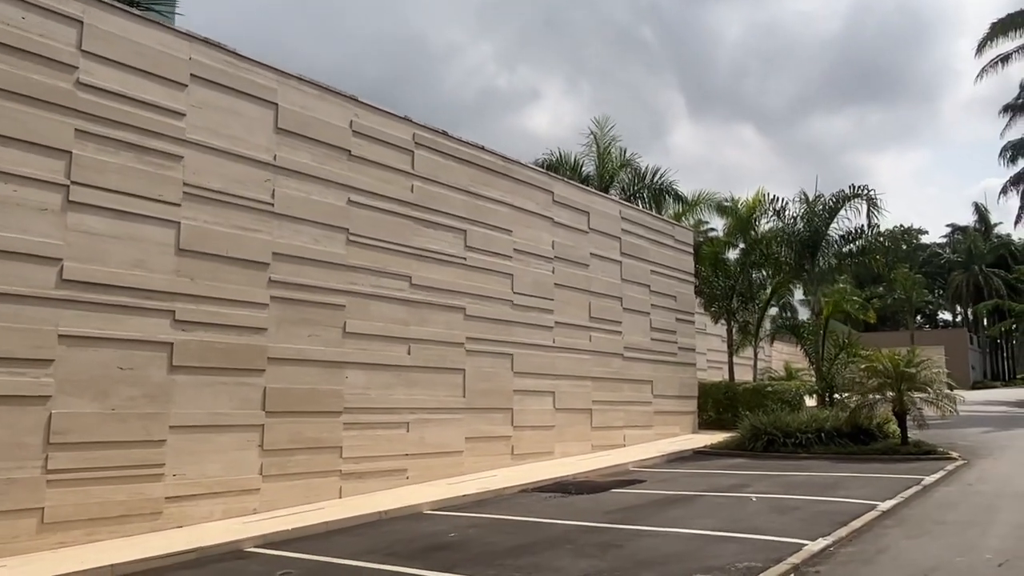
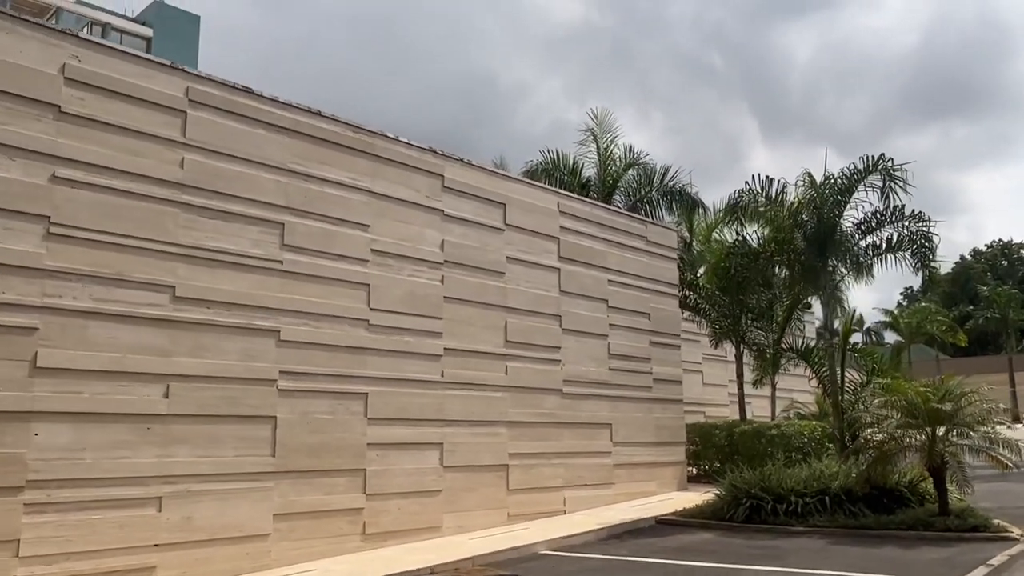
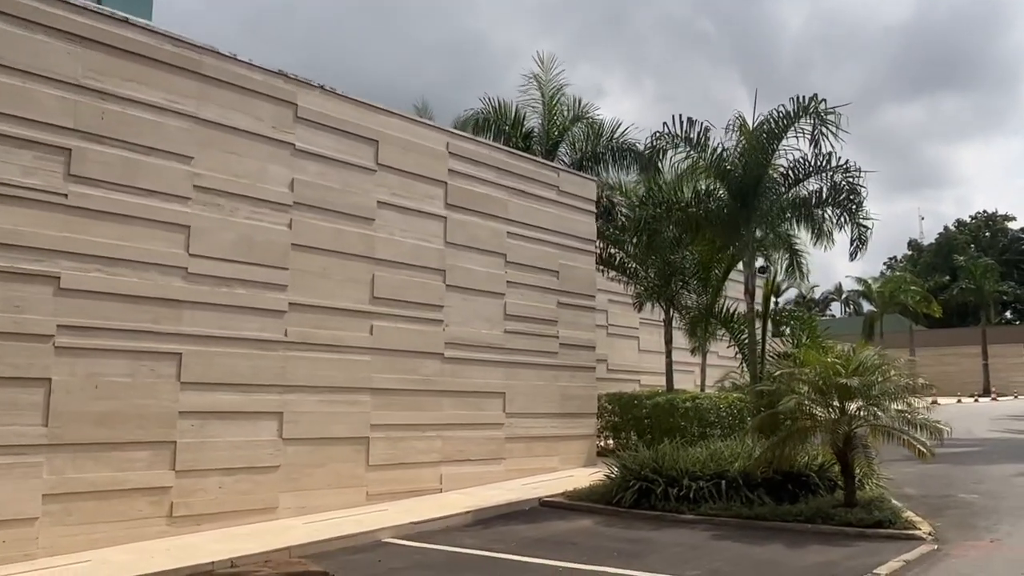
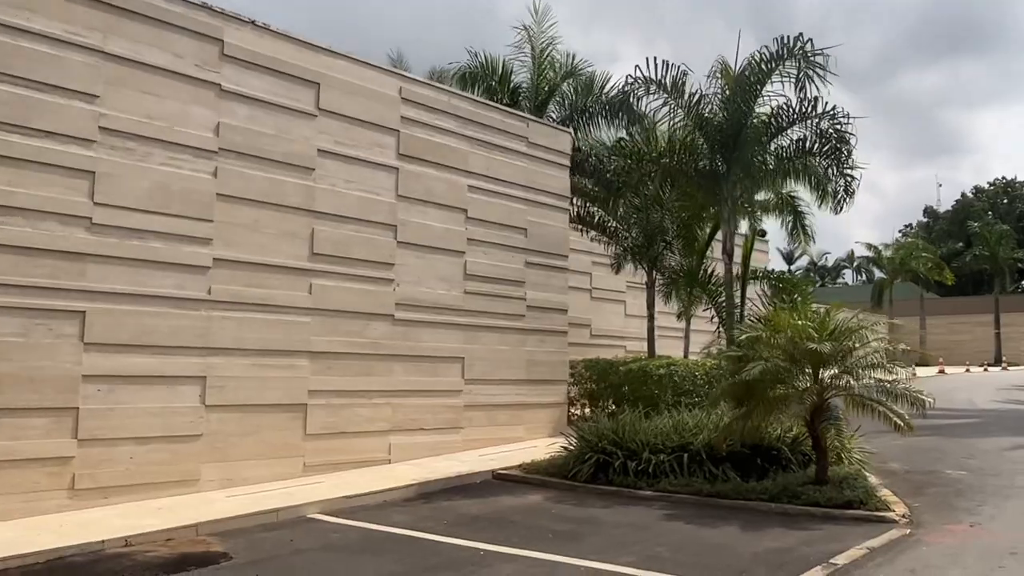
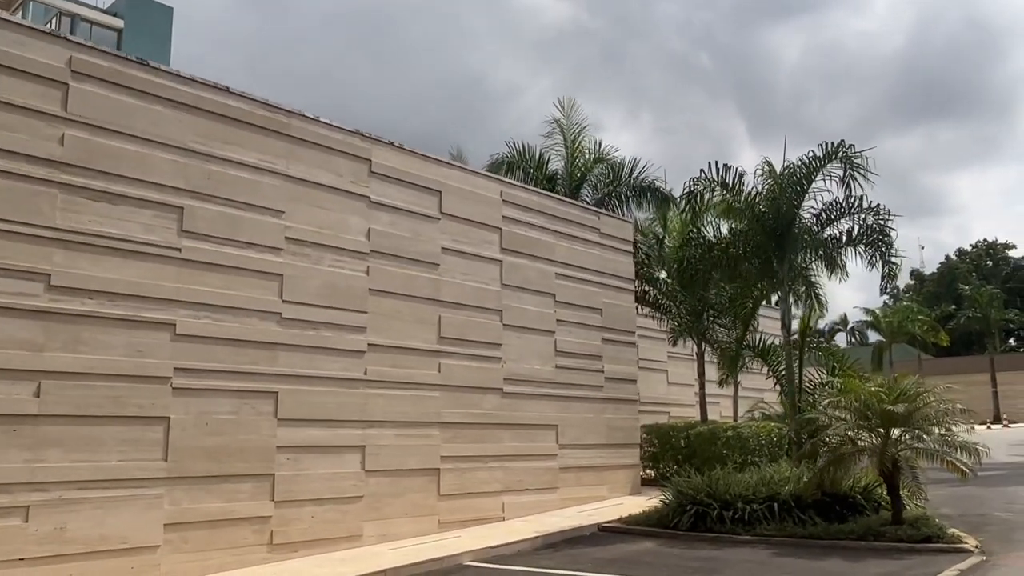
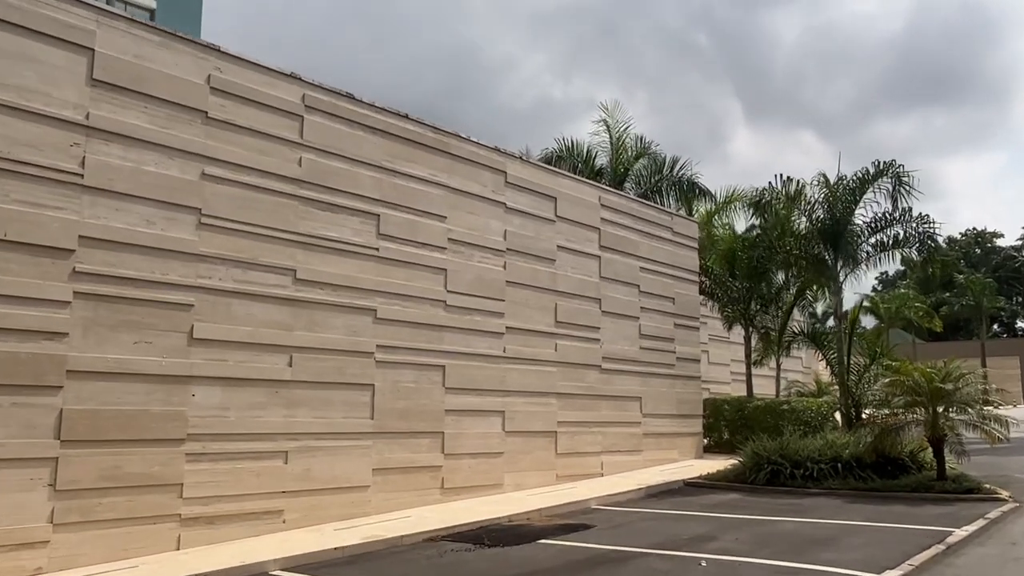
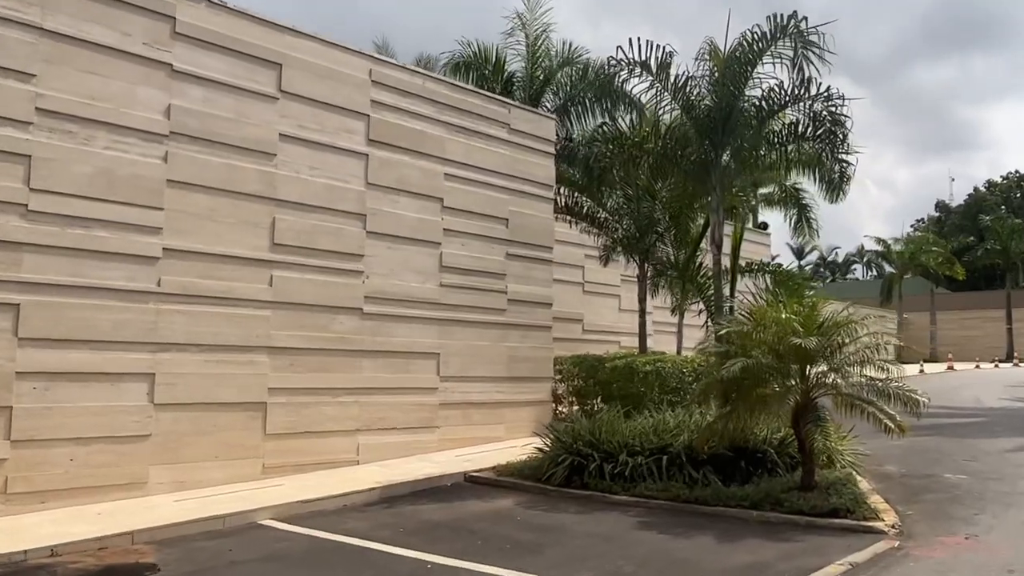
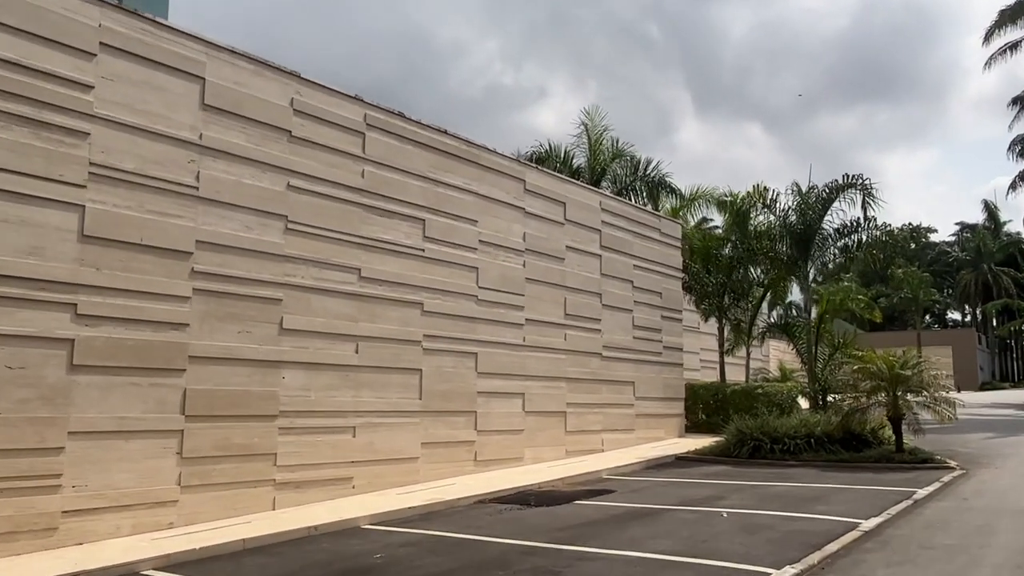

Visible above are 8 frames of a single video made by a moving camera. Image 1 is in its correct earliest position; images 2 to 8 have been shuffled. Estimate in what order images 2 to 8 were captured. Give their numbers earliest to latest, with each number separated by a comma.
8, 6, 2, 5, 3, 4, 7
